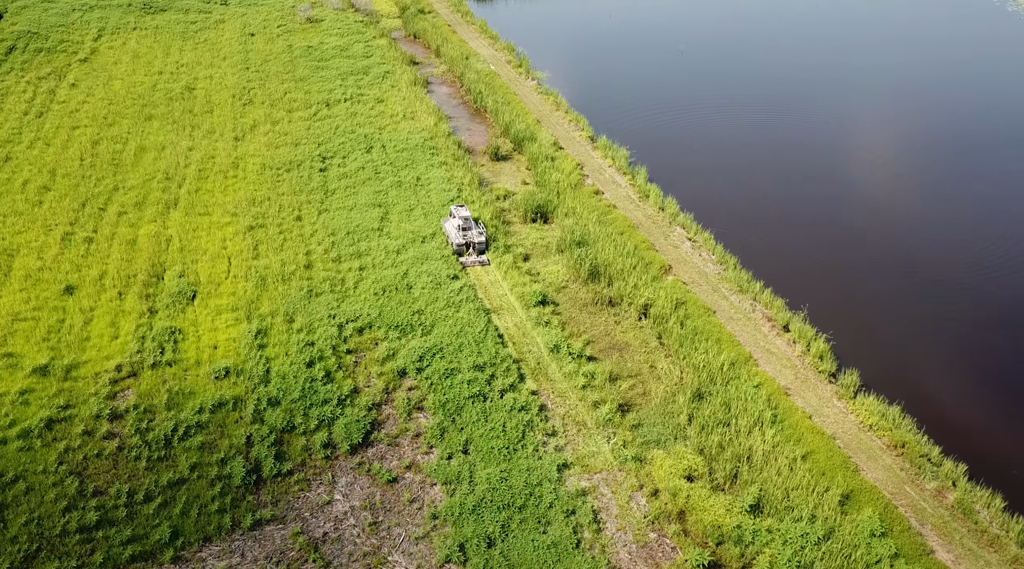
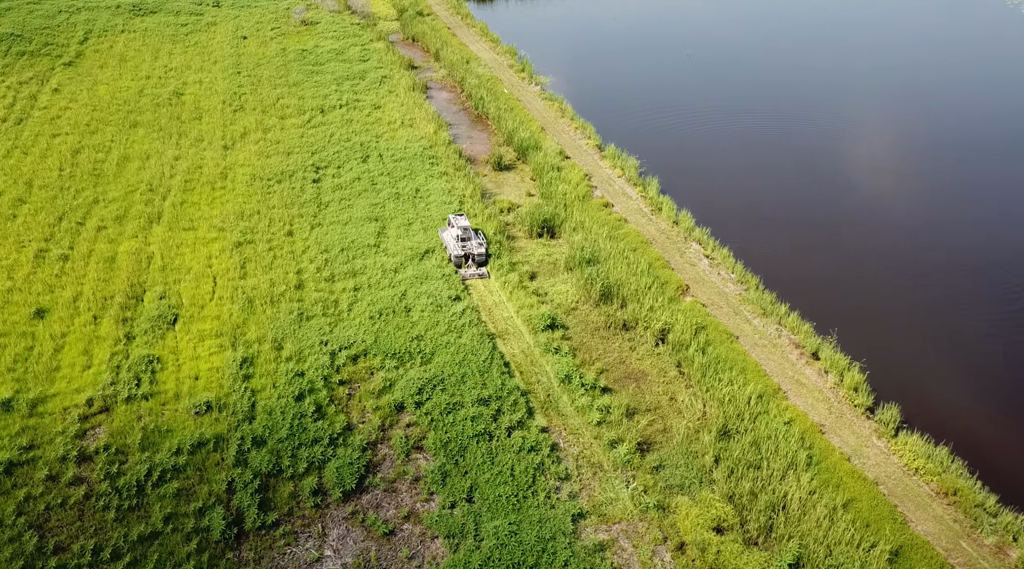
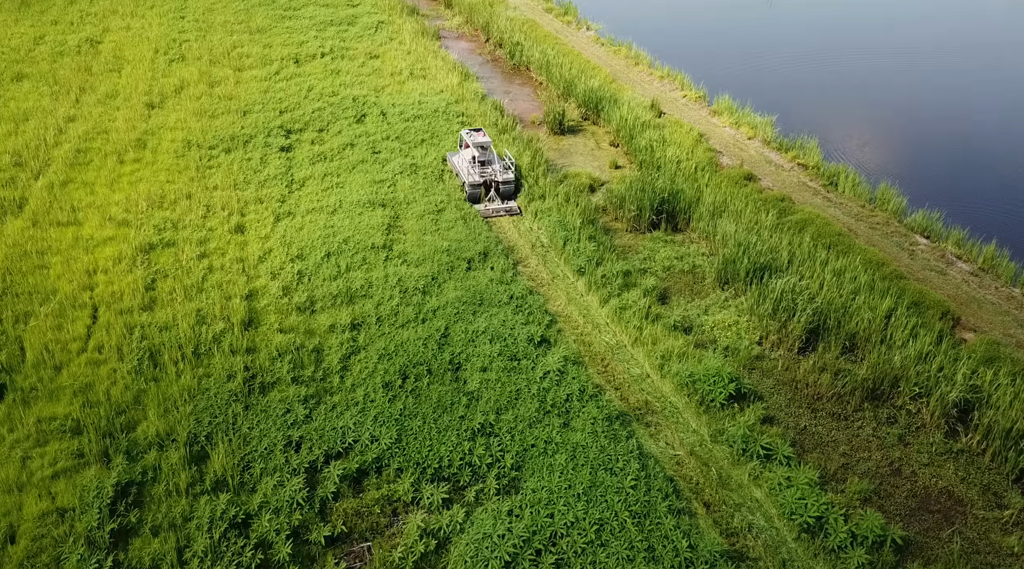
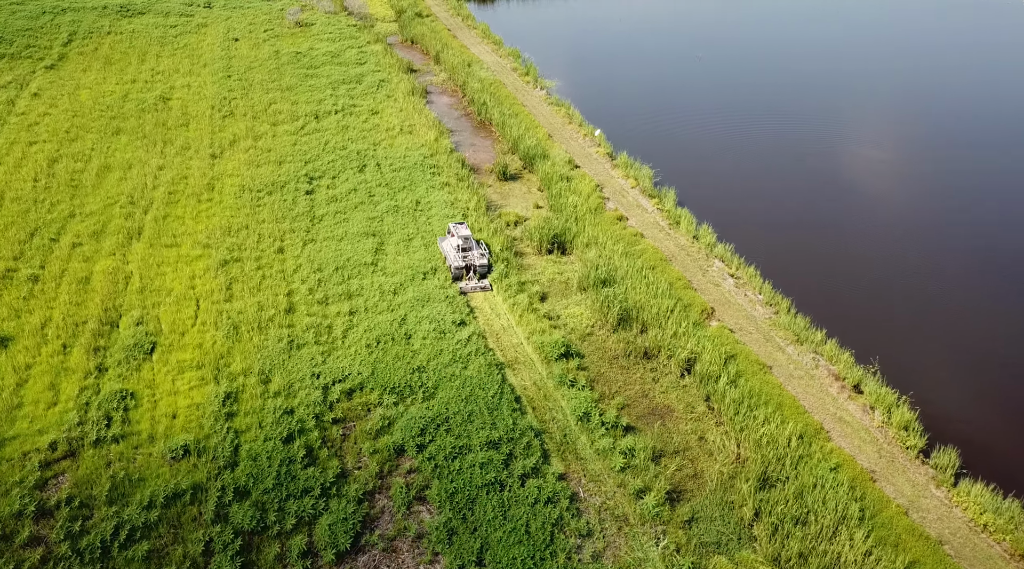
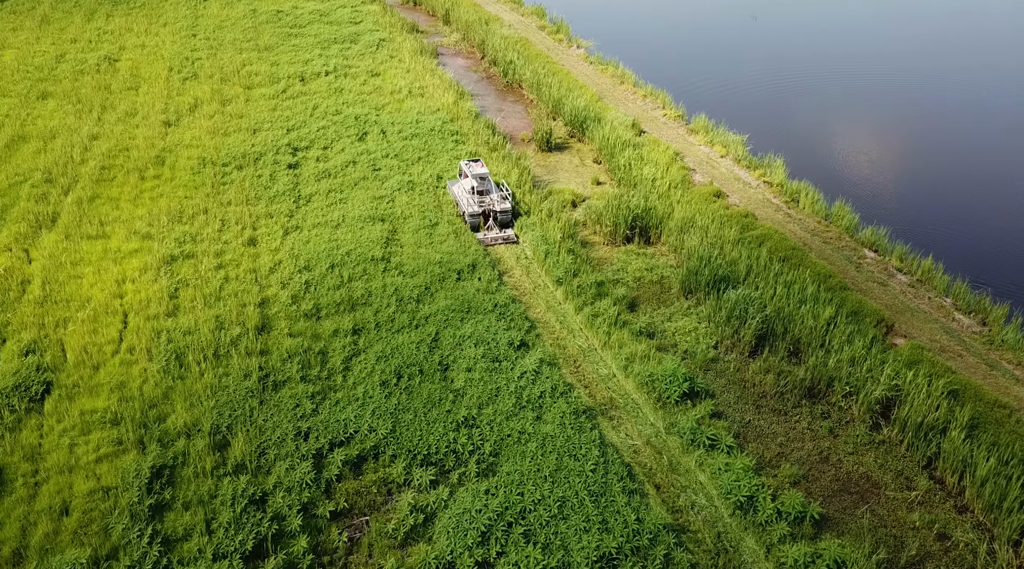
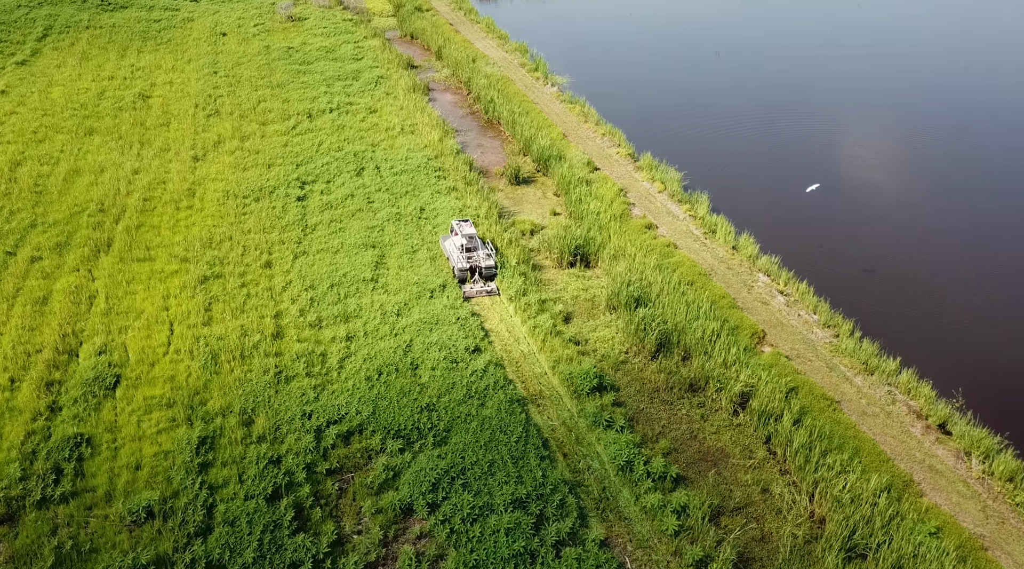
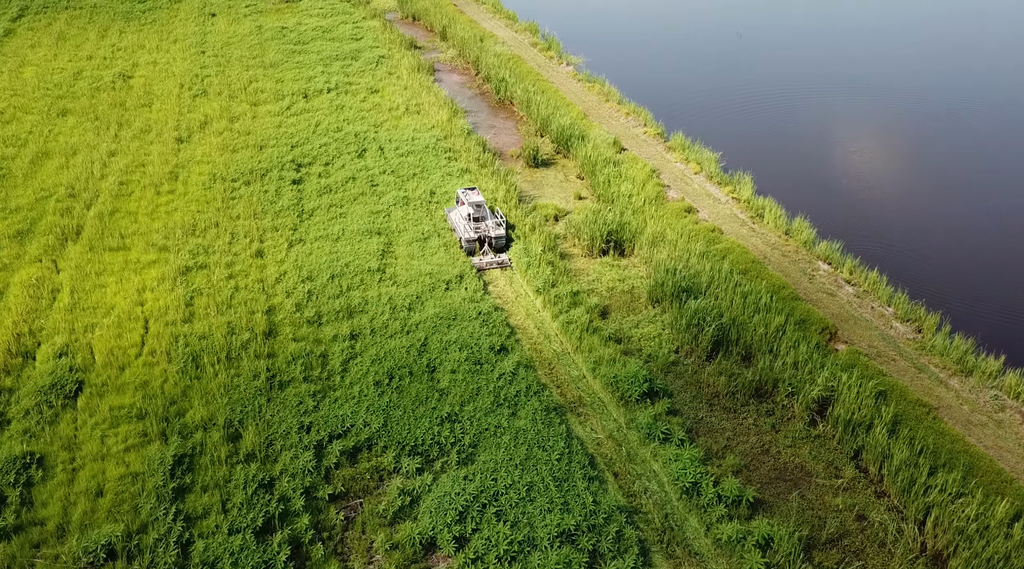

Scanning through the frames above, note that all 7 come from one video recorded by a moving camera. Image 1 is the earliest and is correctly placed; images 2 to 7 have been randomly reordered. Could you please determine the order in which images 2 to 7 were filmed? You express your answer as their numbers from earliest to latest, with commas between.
2, 4, 6, 7, 5, 3
